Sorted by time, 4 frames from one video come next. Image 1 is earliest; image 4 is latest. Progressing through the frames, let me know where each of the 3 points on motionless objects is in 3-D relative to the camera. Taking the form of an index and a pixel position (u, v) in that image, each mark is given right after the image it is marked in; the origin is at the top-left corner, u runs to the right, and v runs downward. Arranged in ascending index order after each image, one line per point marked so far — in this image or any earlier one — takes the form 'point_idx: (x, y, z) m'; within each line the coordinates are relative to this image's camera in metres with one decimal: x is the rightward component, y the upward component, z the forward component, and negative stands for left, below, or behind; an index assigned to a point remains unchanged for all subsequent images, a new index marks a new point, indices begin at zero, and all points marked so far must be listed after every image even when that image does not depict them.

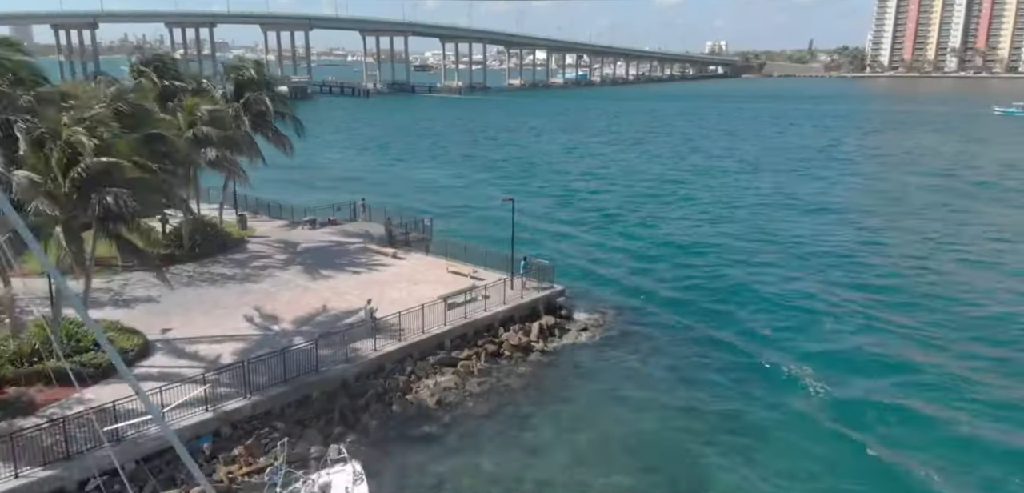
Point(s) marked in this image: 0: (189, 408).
0: (-7.8, -3.9, +19.0) m
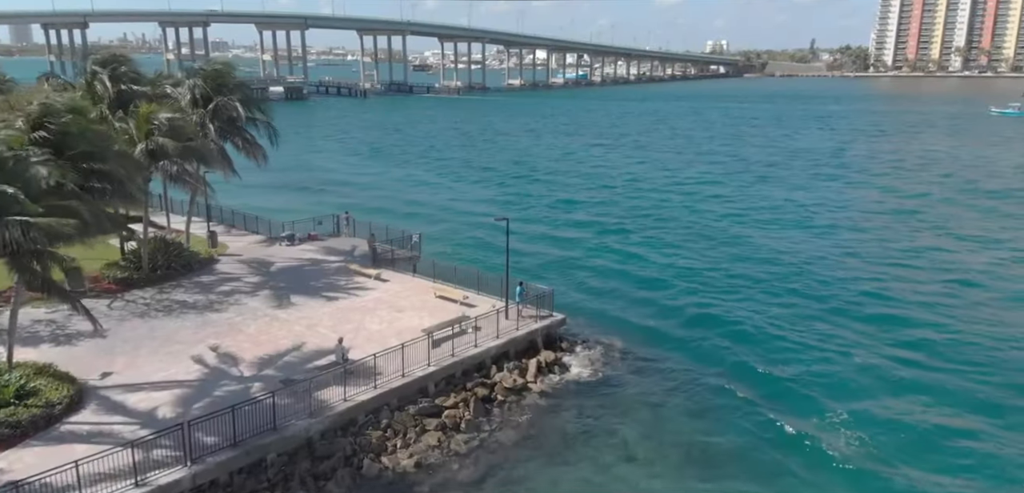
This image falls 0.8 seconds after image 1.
0: (-8.0, -4.7, +15.8) m
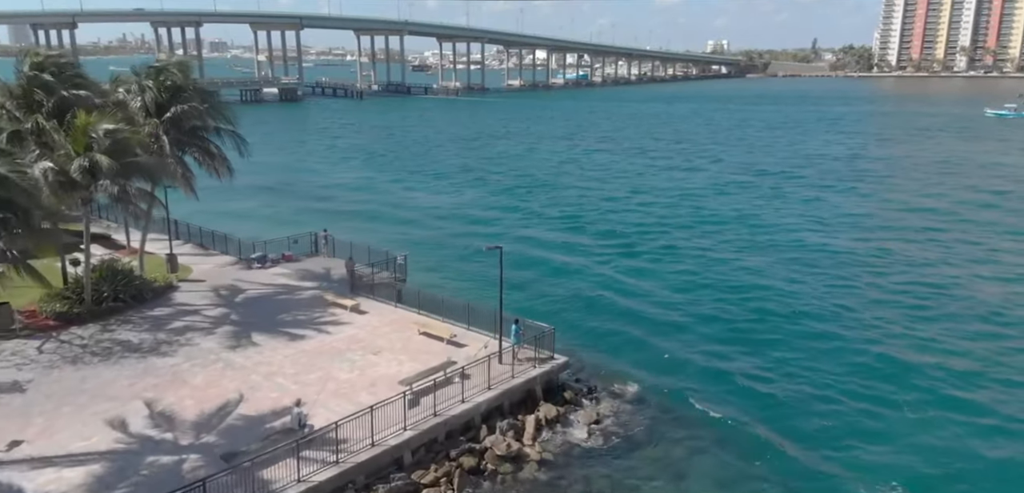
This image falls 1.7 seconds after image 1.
0: (-8.2, -5.7, +12.2) m
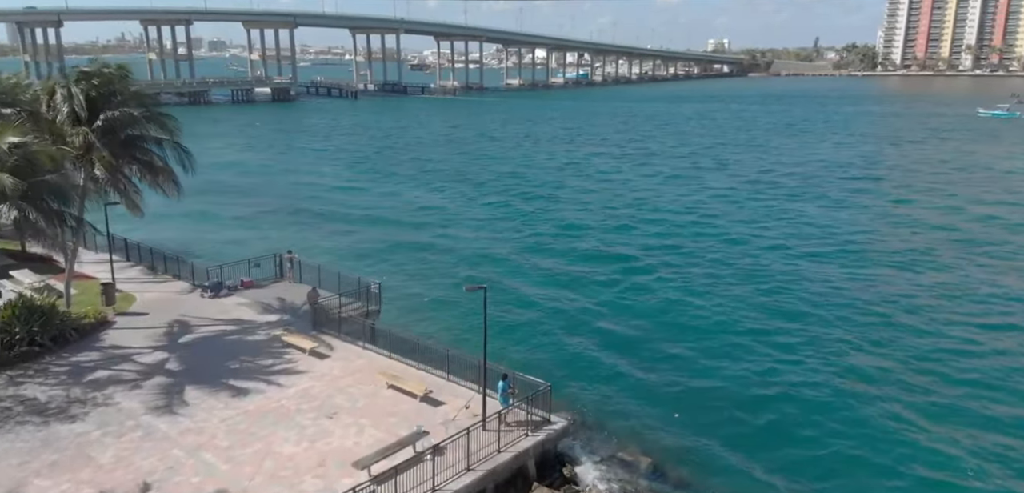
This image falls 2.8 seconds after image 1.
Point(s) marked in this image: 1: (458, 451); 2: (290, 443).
0: (-8.5, -6.7, +8.0) m
1: (-1.2, -4.5, +17.2) m
2: (-5.0, -4.4, +17.6) m
